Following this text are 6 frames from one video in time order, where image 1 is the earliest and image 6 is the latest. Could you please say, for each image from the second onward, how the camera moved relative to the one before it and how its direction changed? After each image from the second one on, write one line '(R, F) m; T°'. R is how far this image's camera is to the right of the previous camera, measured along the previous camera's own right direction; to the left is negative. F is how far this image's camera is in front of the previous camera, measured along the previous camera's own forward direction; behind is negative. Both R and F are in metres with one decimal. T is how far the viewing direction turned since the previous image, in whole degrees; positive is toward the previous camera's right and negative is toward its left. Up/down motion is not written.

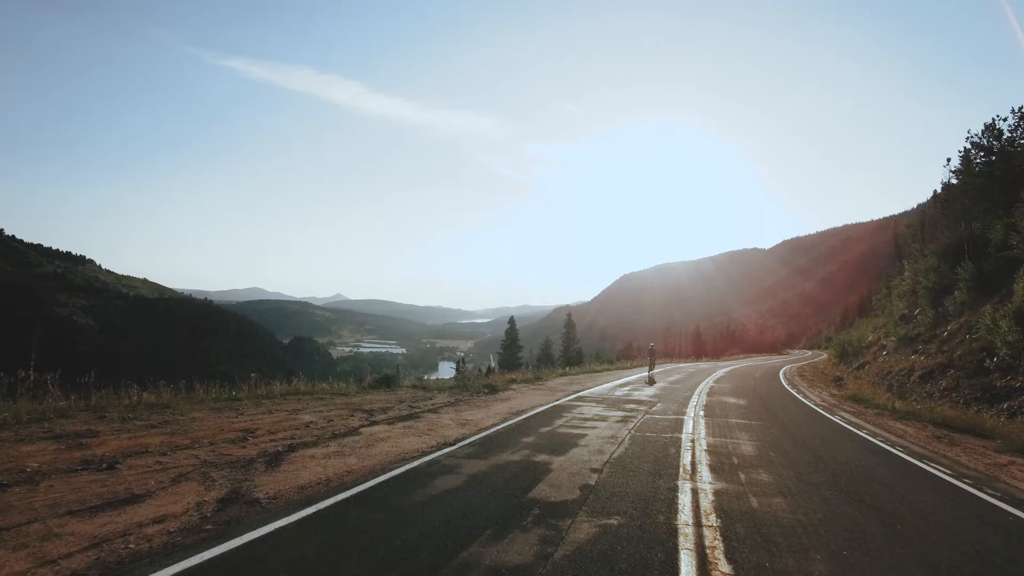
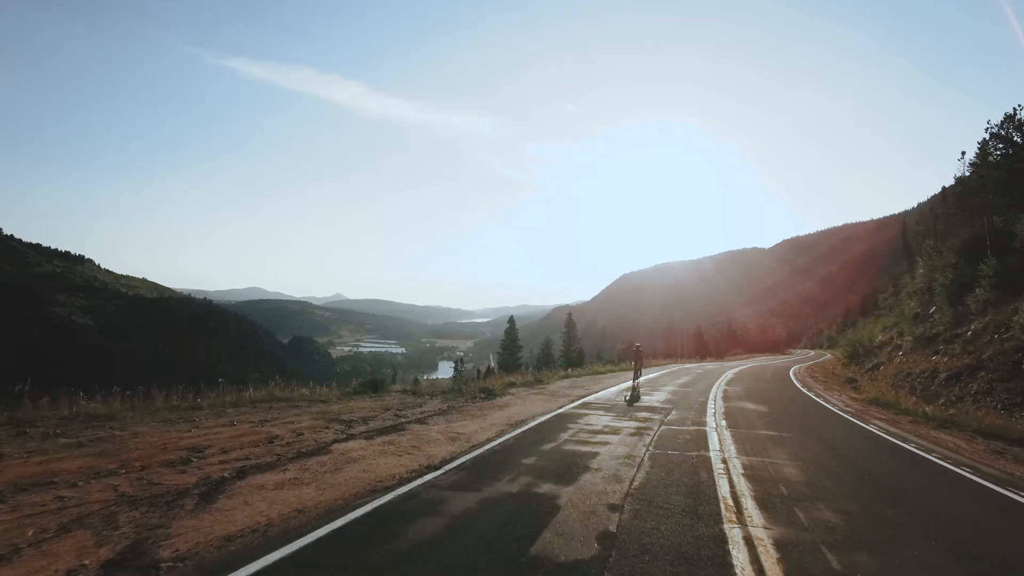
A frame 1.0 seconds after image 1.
(0.0, +1.1) m; 0°
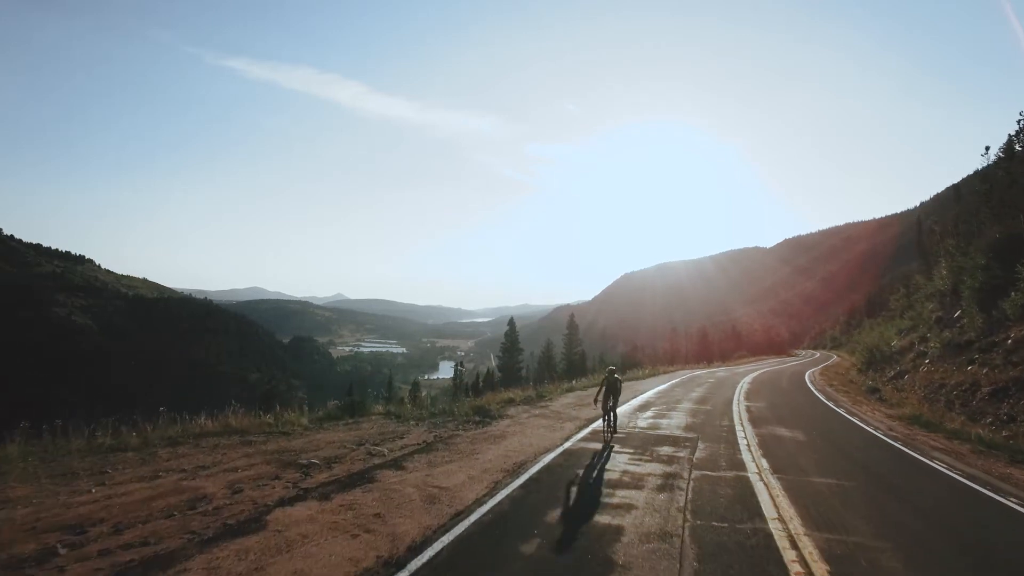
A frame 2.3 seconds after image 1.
(+0.1, +1.6) m; 0°
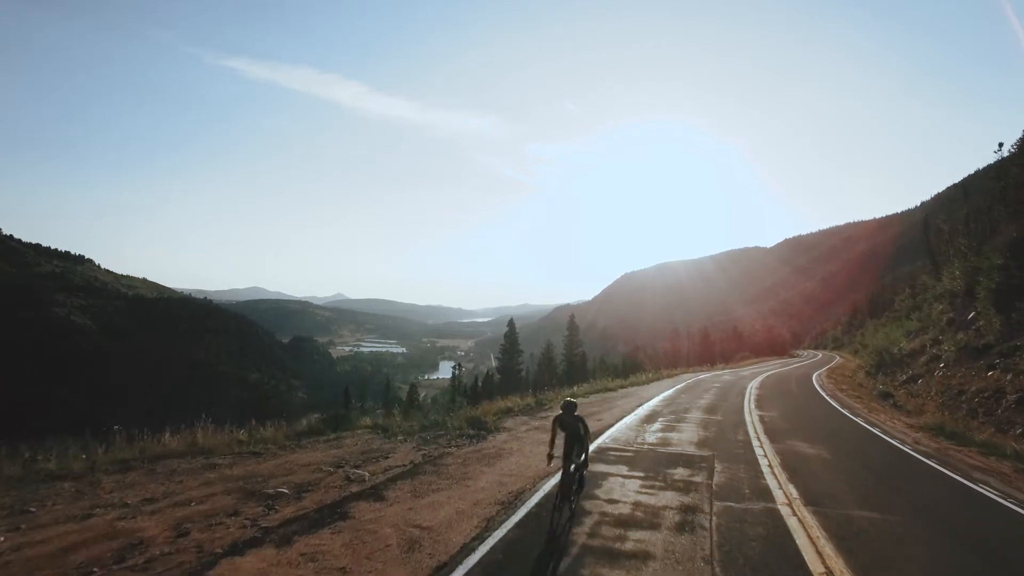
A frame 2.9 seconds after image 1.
(0.0, +0.9) m; 0°
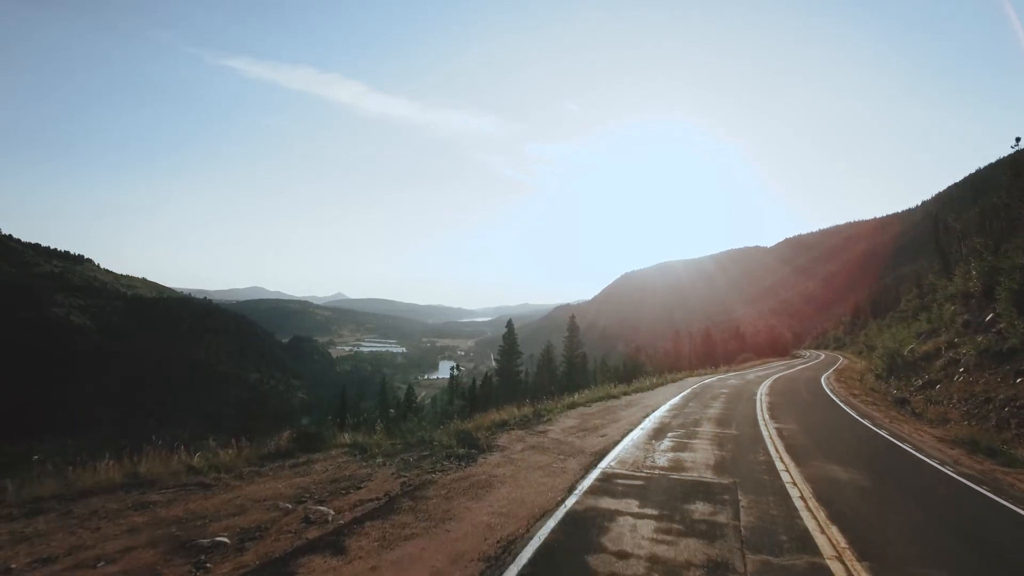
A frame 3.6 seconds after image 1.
(+0.1, +1.1) m; 0°
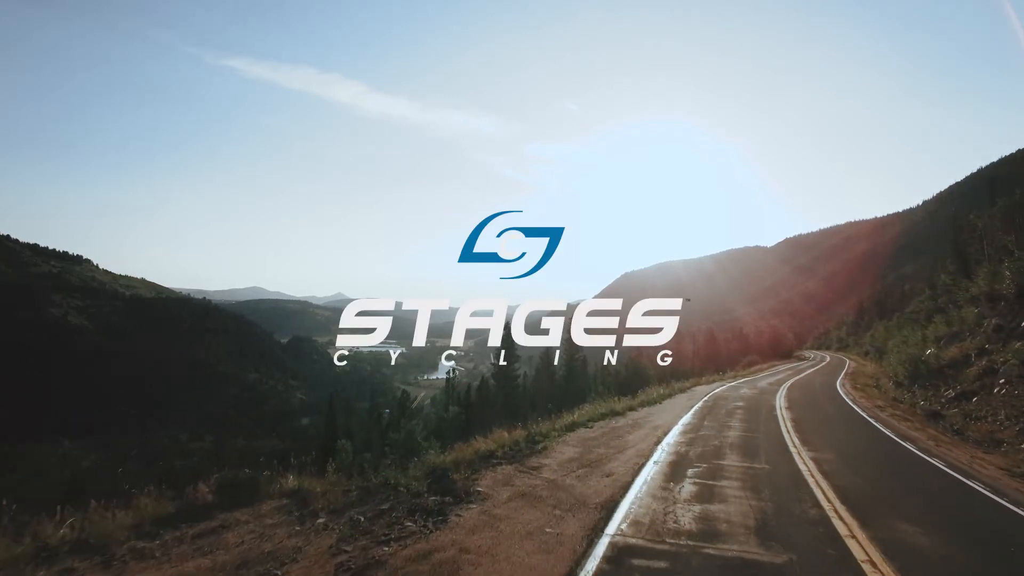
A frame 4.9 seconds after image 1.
(+0.2, +2.0) m; 0°
